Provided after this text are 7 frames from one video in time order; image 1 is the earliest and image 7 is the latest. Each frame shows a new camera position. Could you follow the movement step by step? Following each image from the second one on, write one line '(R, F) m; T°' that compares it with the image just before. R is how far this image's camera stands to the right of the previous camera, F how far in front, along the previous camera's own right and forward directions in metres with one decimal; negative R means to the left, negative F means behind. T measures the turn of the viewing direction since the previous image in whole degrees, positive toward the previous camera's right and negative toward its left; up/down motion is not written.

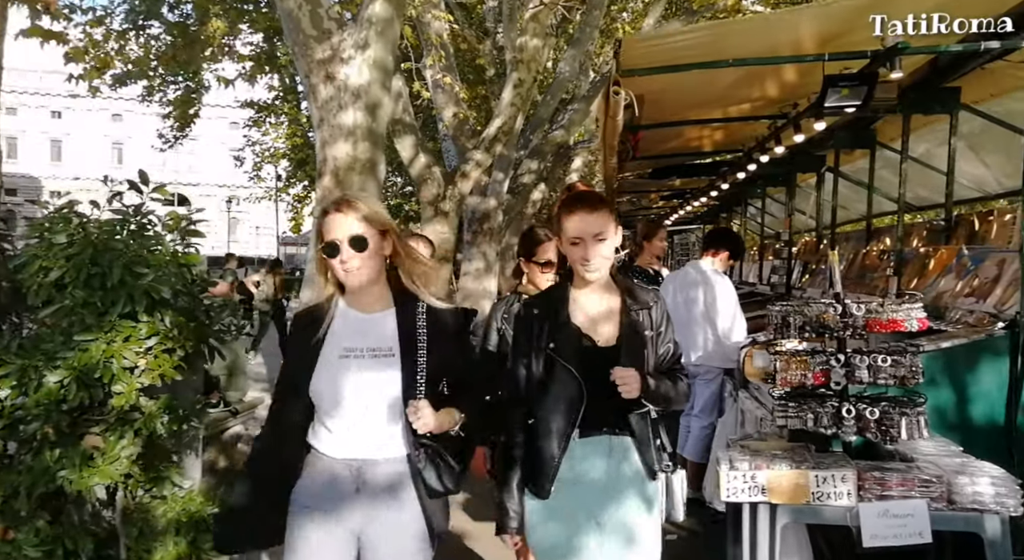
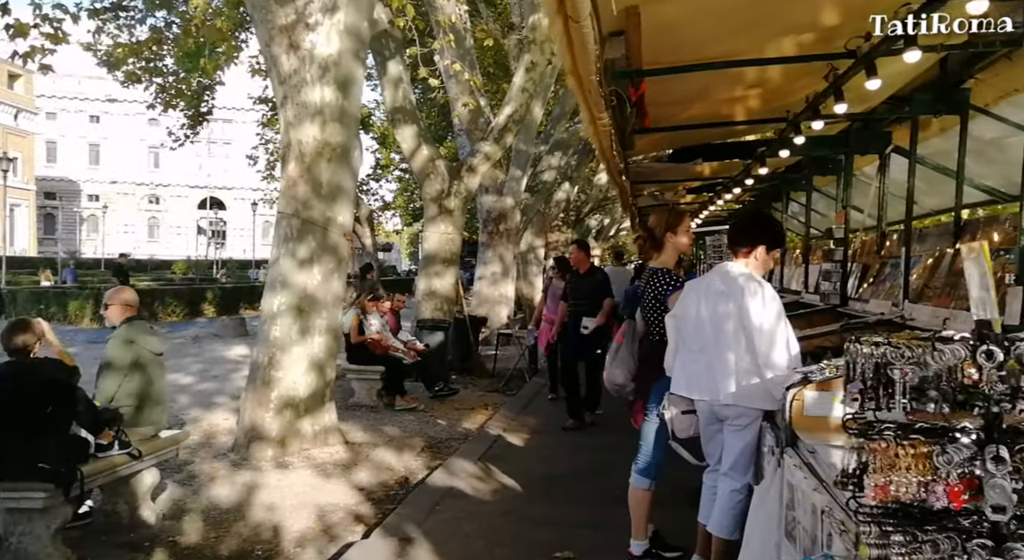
(+0.4, +1.3) m; -3°
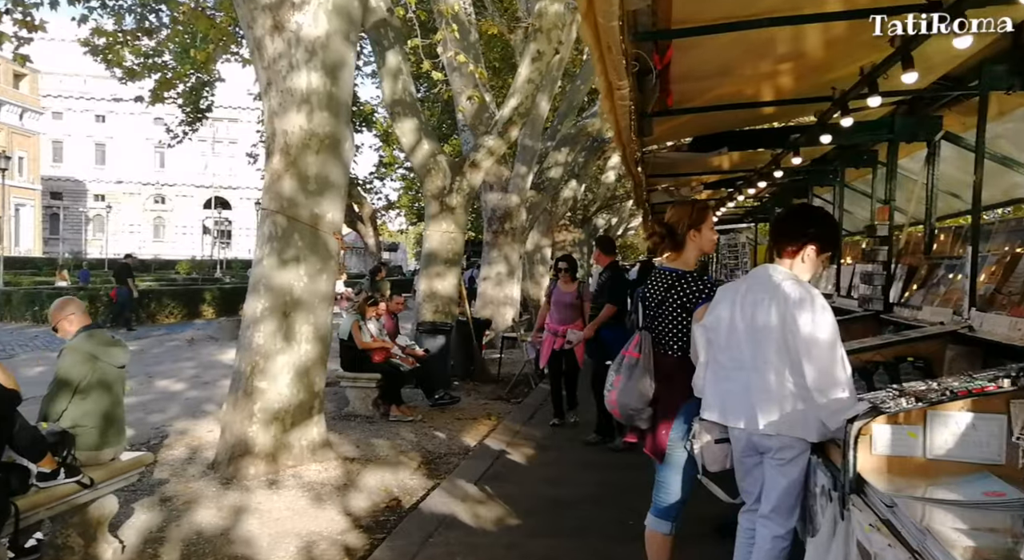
(0.0, +0.6) m; -1°
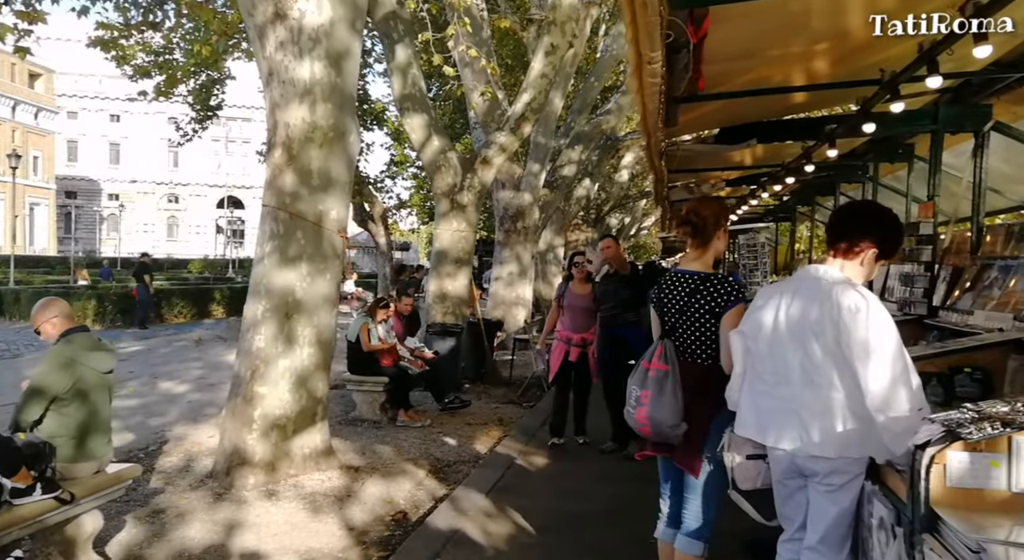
(0.0, +0.3) m; -1°
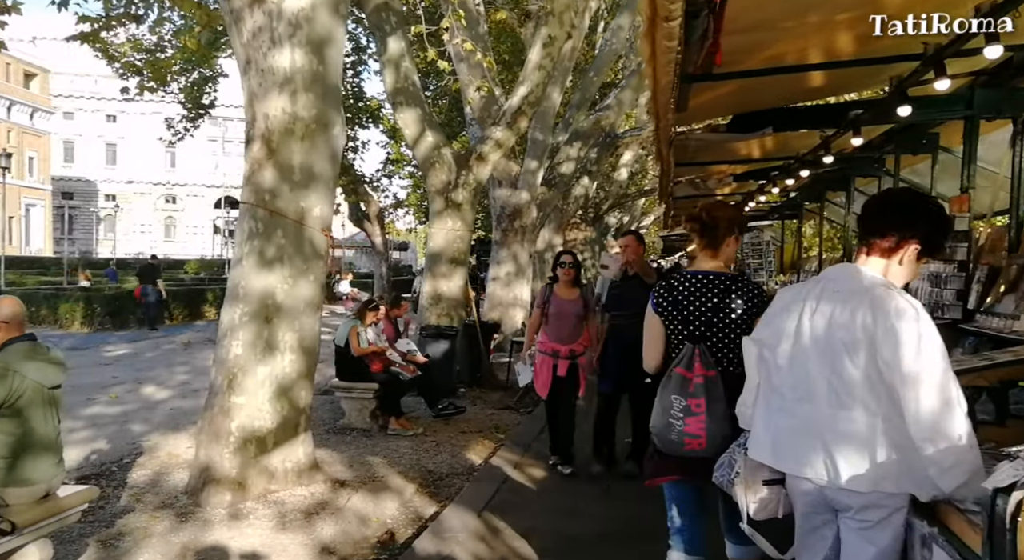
(0.0, +0.4) m; 0°
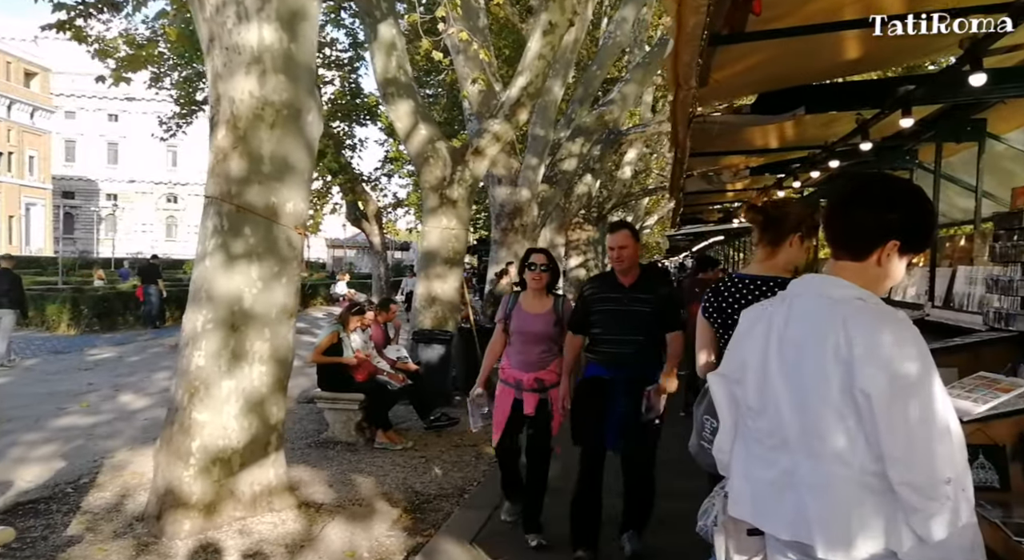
(+0.1, +0.6) m; 0°
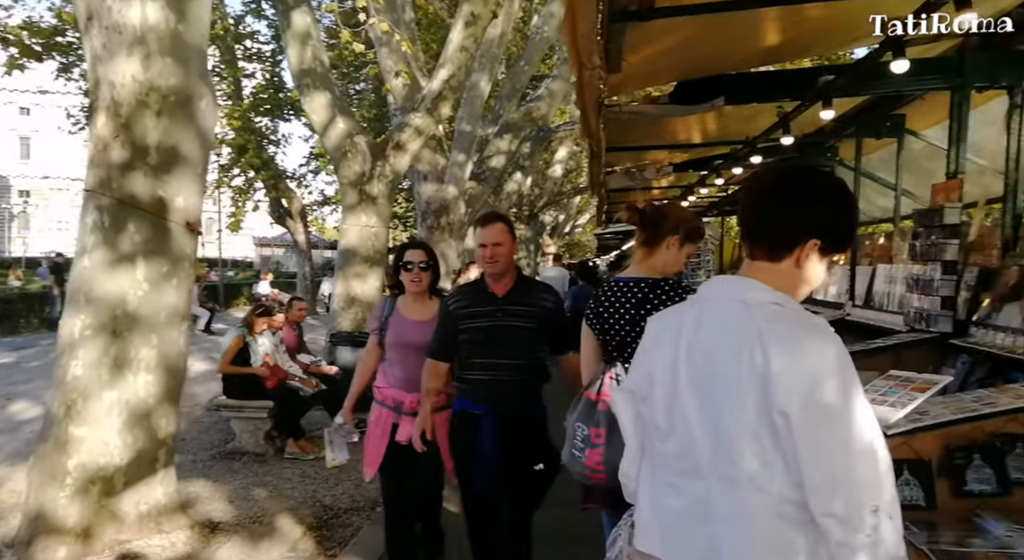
(+0.2, +0.4) m; +5°
